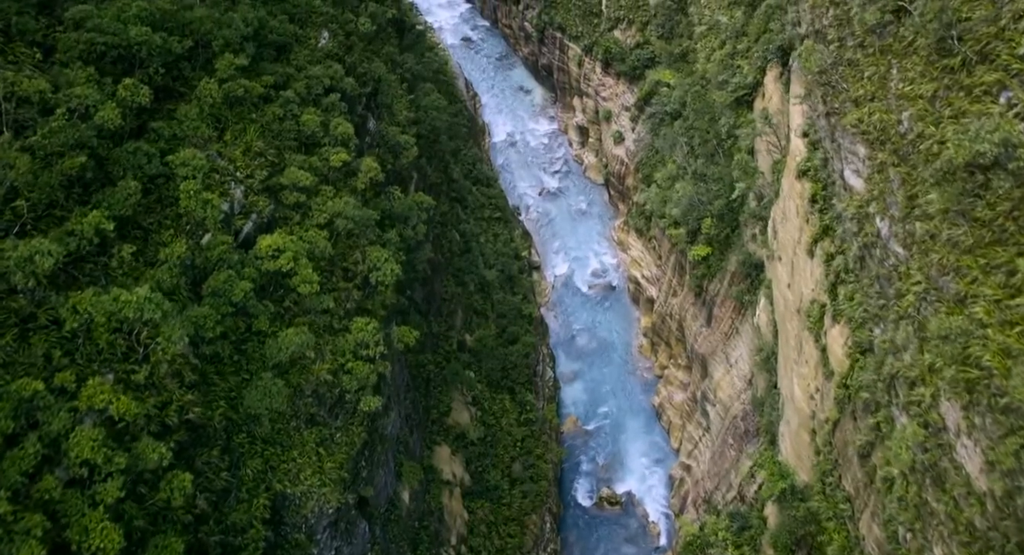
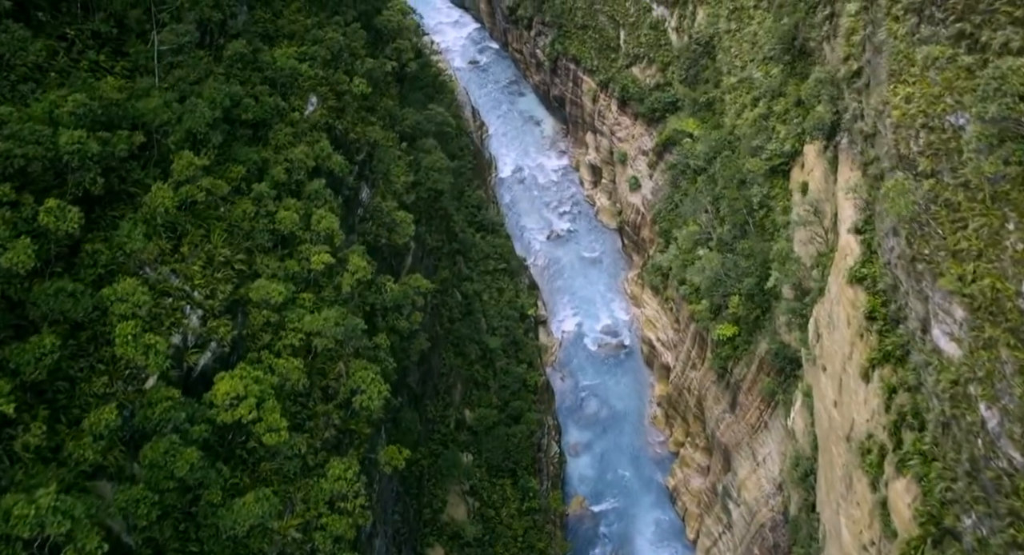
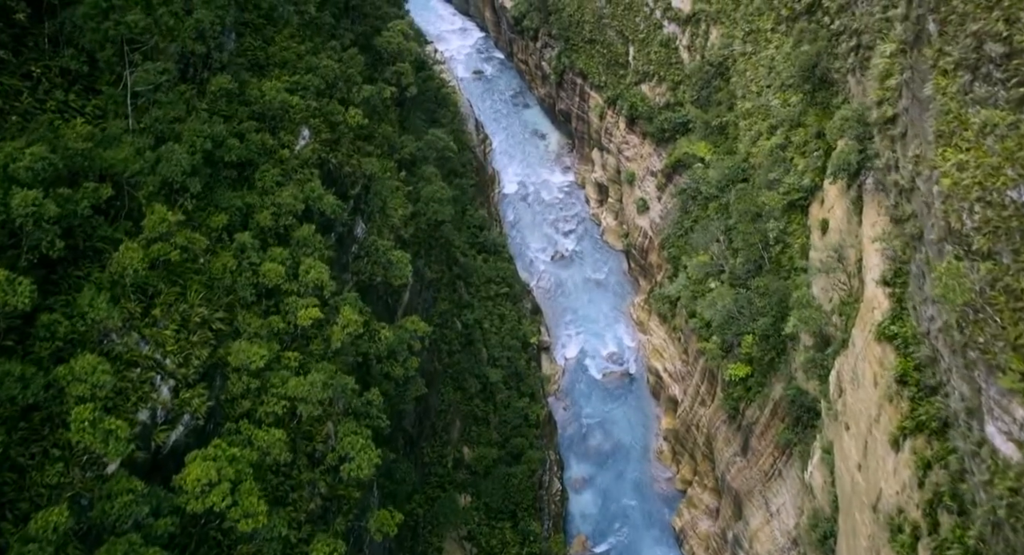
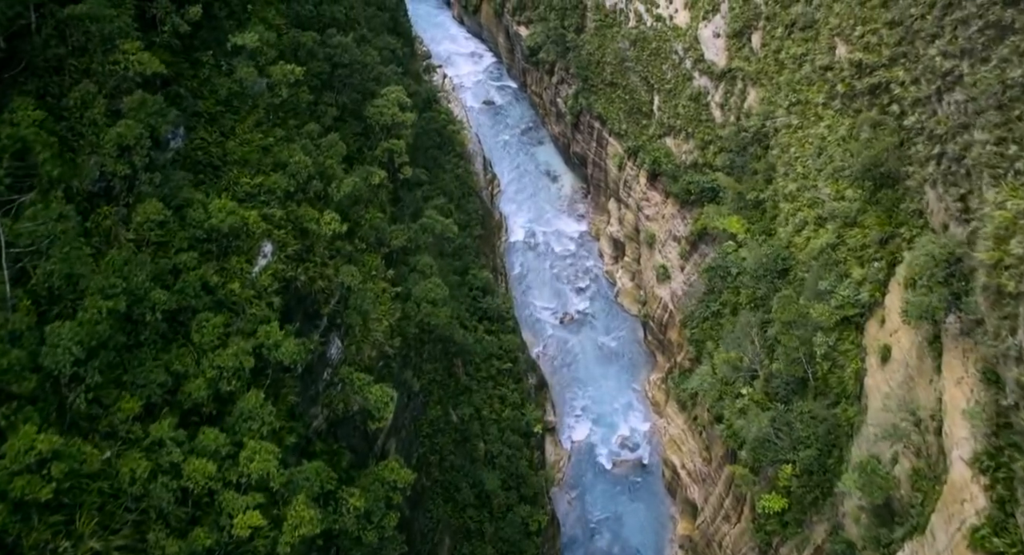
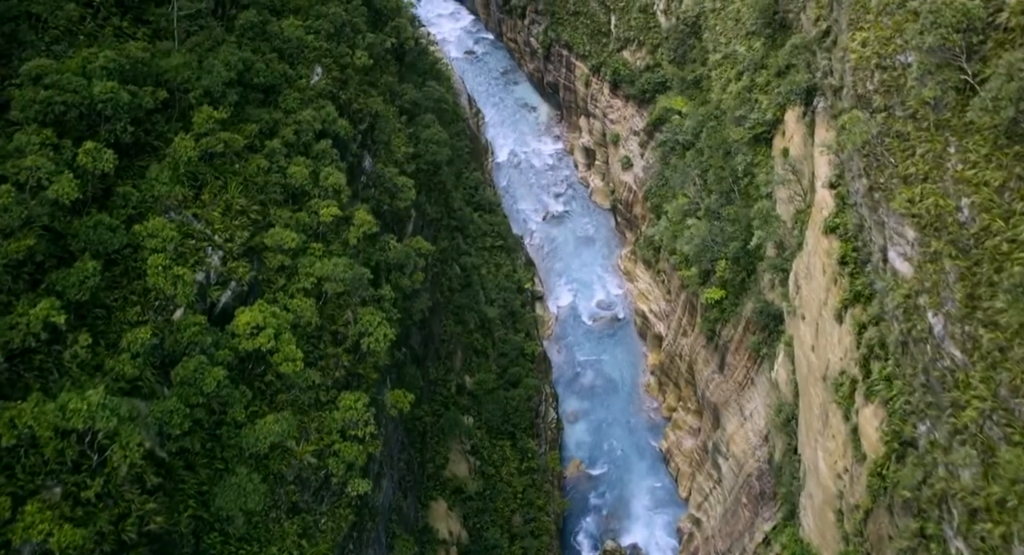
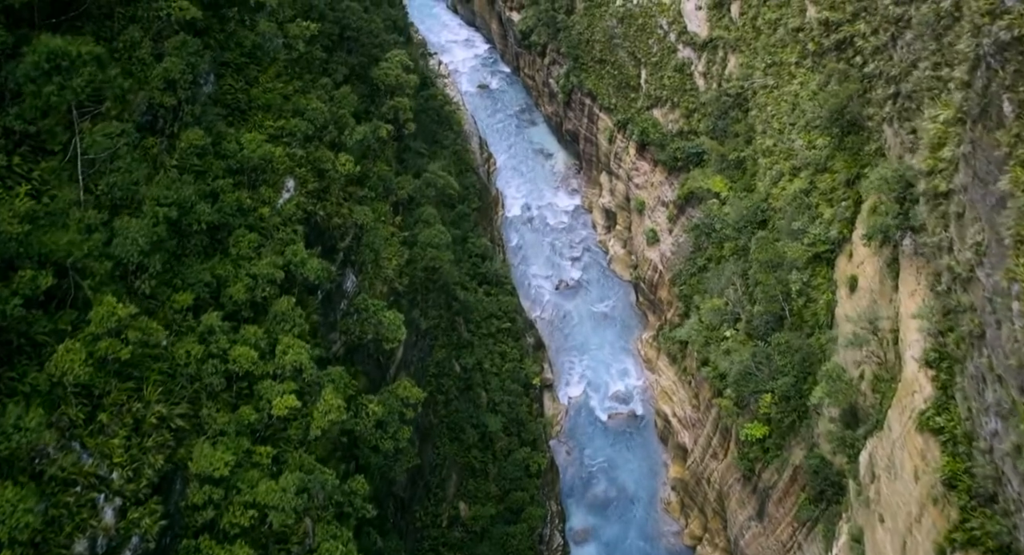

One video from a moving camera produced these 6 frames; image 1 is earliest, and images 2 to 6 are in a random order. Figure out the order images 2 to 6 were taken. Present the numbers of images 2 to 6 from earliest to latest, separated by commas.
5, 2, 3, 6, 4
